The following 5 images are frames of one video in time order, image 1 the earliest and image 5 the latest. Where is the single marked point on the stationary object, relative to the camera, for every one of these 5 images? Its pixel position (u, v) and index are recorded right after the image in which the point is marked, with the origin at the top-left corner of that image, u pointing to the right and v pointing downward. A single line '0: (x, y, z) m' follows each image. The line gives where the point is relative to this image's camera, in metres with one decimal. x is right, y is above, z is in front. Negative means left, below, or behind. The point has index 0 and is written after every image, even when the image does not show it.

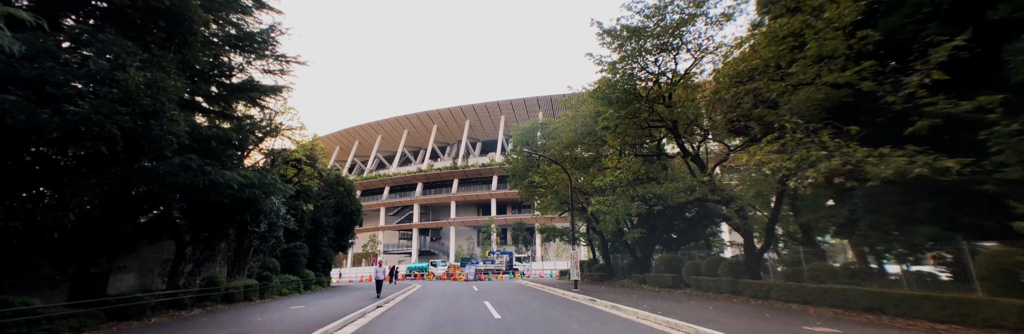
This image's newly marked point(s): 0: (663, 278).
0: (+6.7, -4.9, +16.5) m
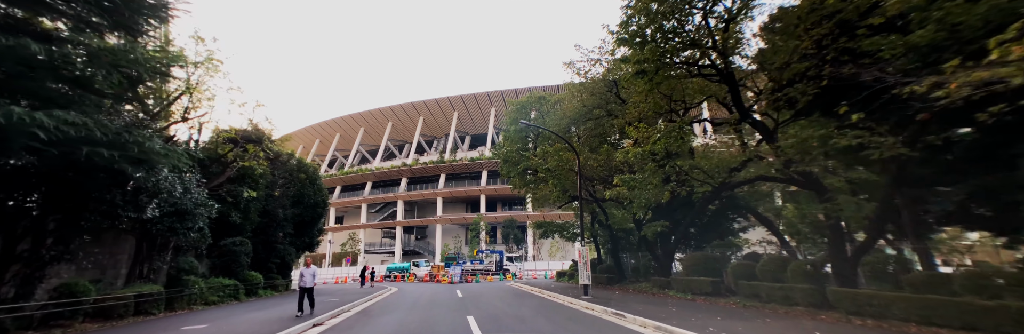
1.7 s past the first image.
0: (+6.5, -4.0, +13.0) m
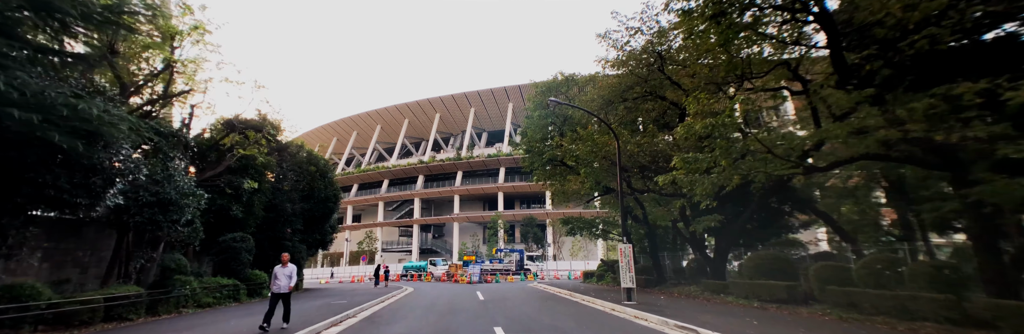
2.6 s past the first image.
0: (+7.4, -3.5, +10.8) m
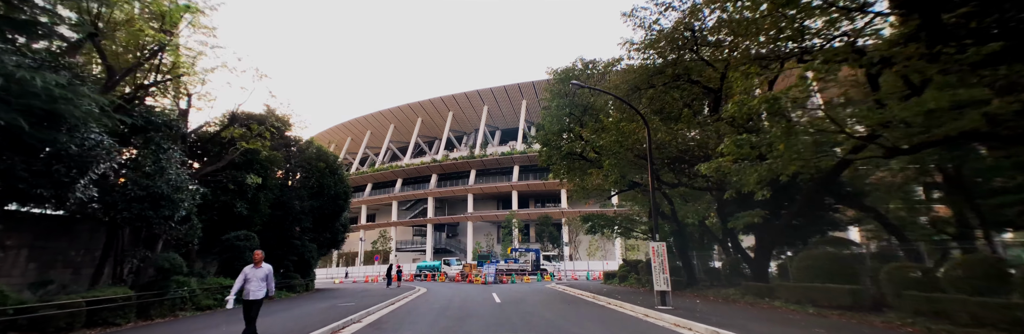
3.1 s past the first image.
0: (+7.9, -3.2, +9.4) m
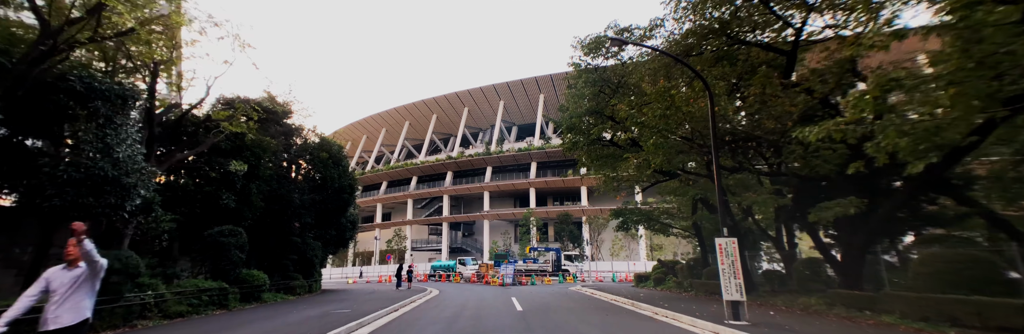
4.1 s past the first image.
0: (+8.5, -2.6, +6.8) m
